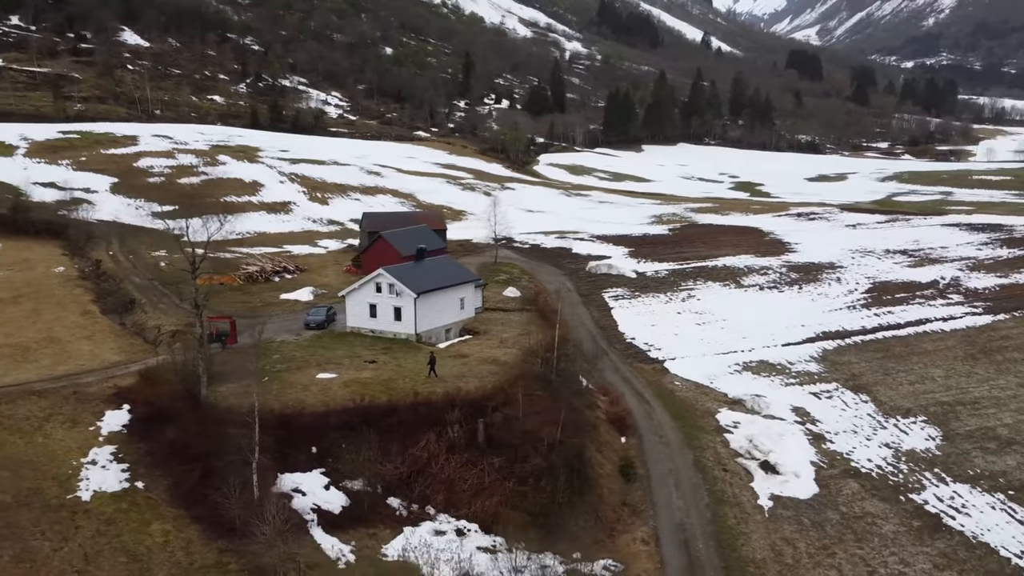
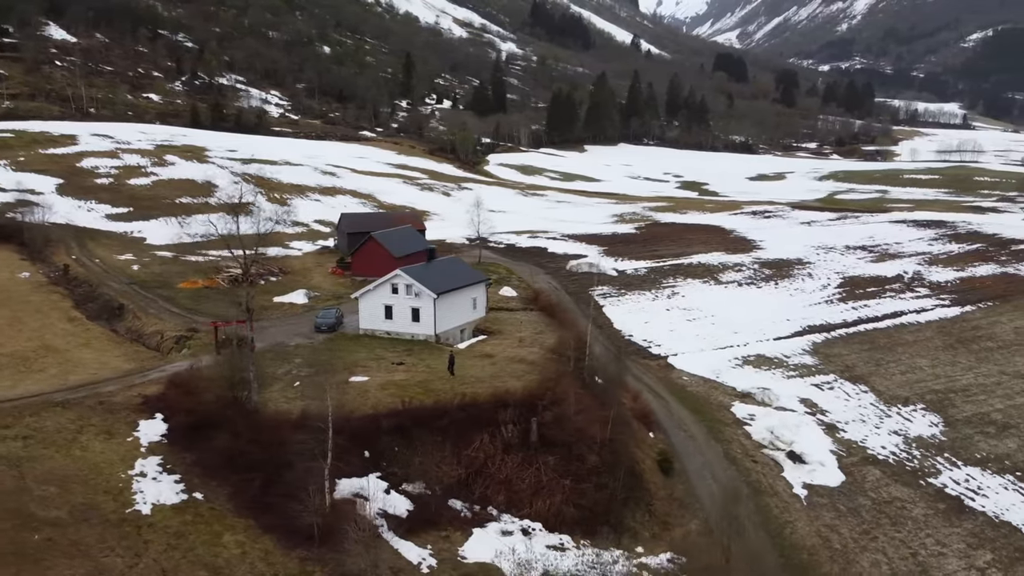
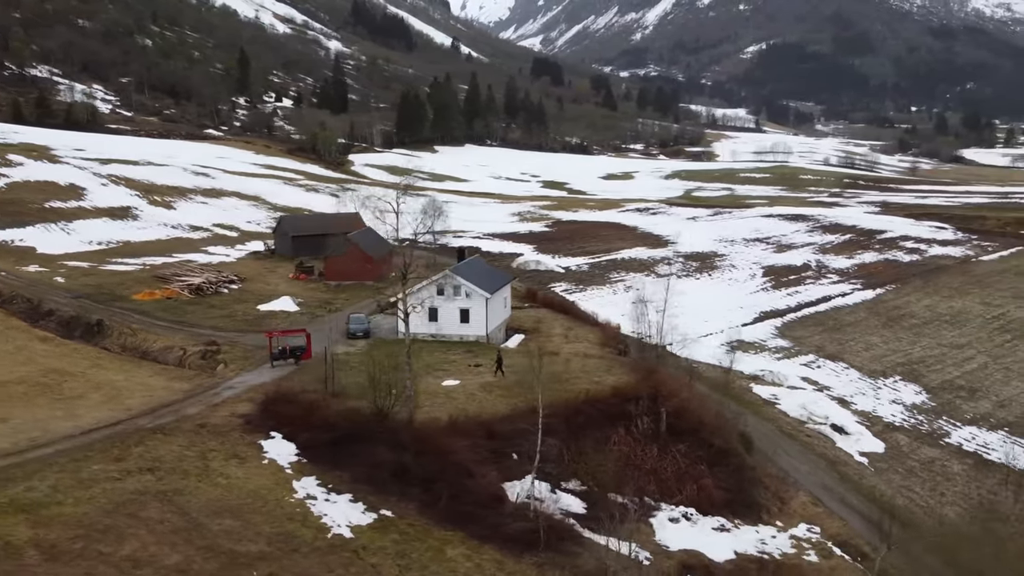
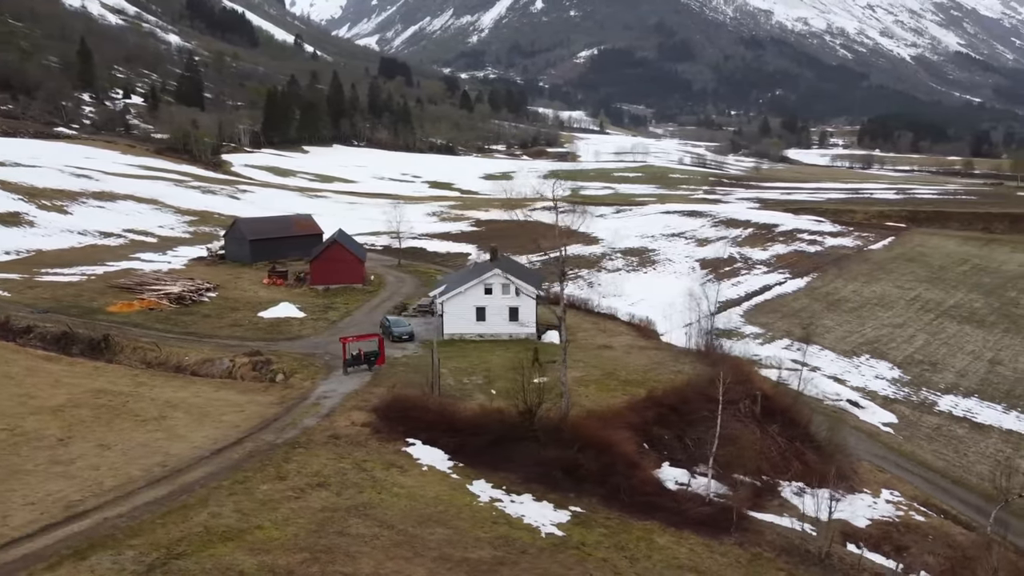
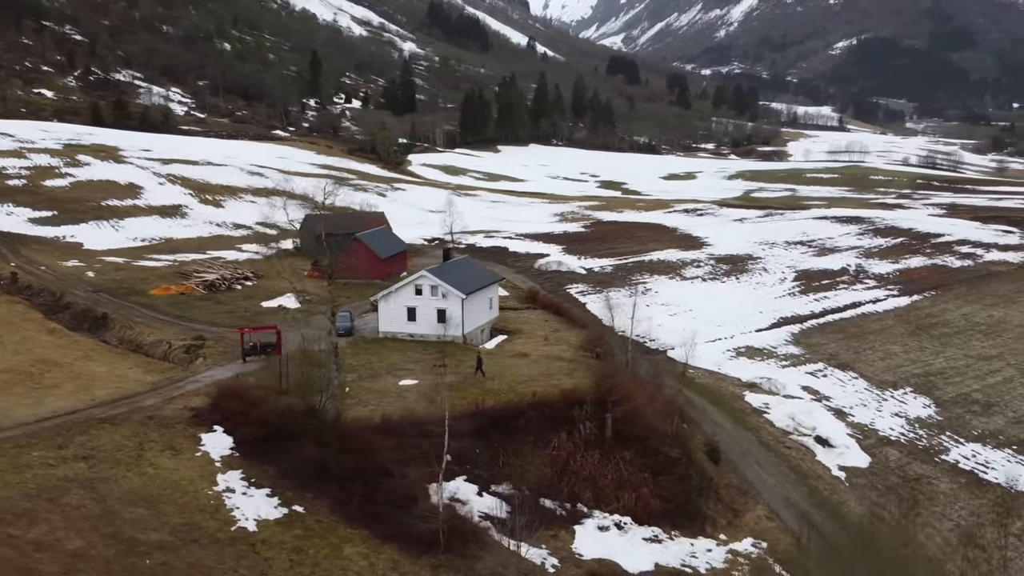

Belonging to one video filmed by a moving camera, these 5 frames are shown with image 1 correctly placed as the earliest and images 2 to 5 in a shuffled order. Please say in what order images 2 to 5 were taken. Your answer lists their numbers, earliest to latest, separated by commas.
2, 5, 3, 4
